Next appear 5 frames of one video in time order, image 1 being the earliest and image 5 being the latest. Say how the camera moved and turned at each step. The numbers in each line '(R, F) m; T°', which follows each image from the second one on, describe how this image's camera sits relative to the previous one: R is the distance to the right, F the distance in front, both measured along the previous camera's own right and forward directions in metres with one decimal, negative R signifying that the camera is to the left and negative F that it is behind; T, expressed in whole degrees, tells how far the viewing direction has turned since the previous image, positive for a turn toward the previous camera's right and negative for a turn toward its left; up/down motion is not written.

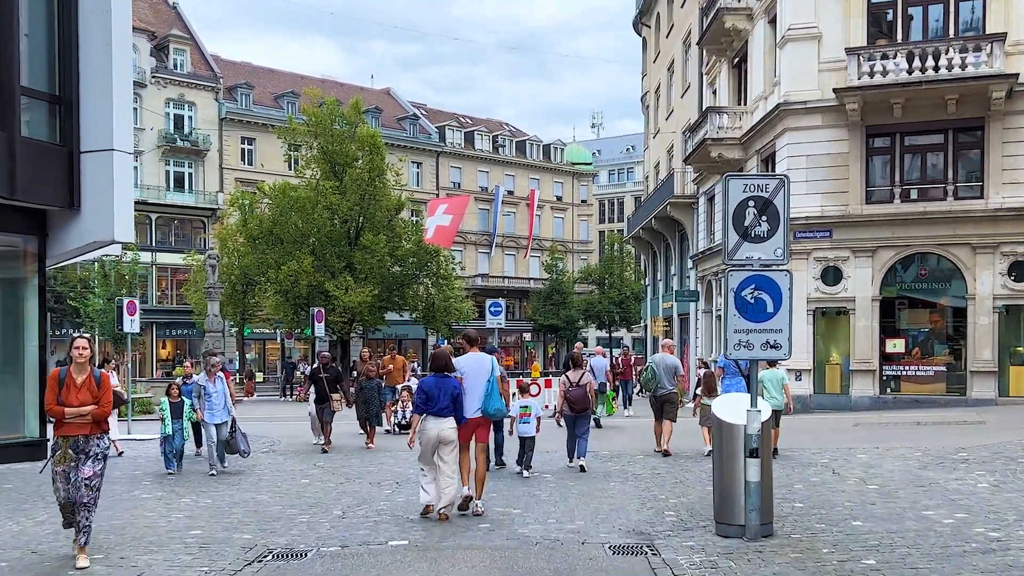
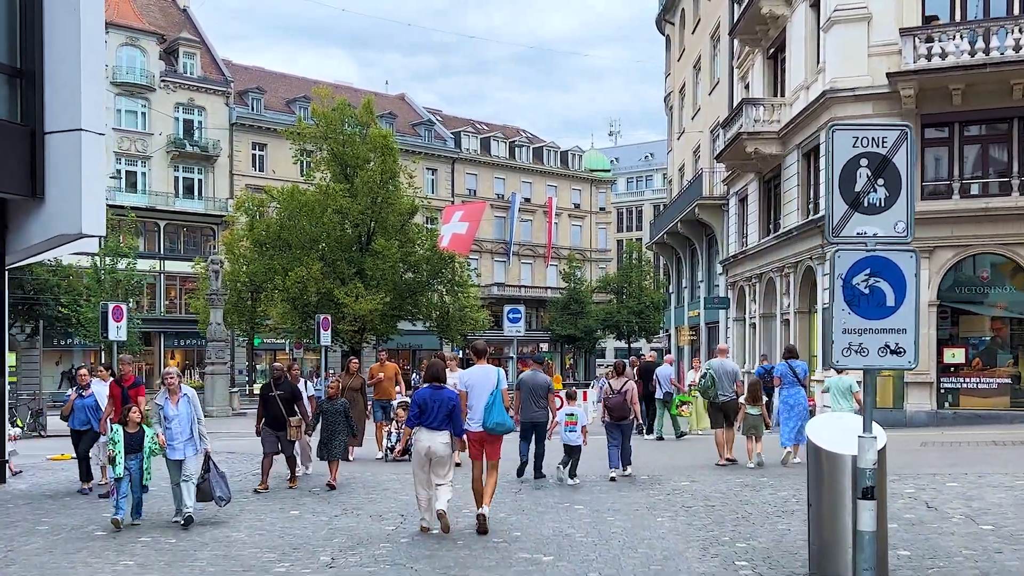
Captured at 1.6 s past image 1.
(-0.1, +2.0) m; -1°
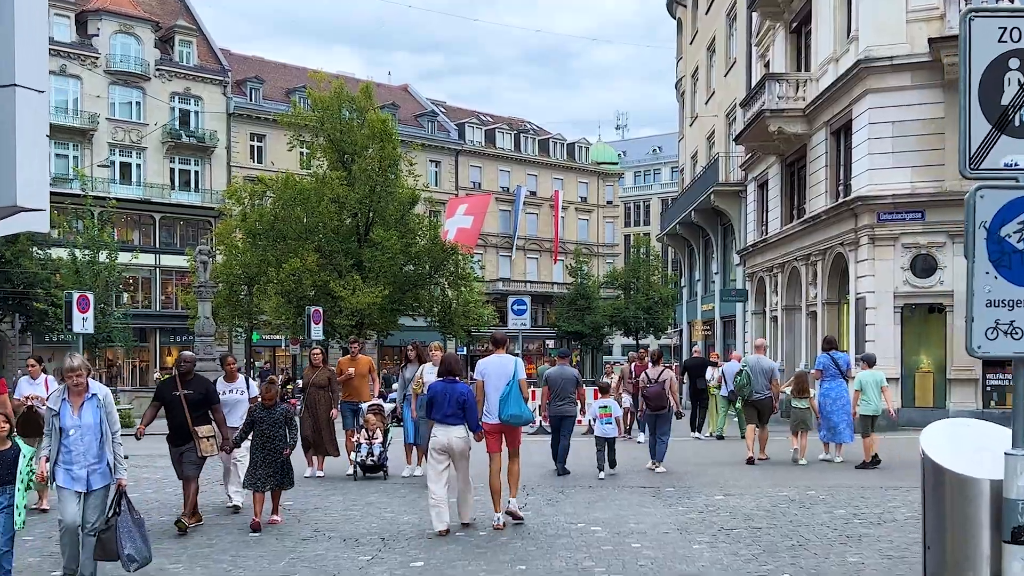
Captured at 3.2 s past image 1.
(0.0, +1.8) m; 0°
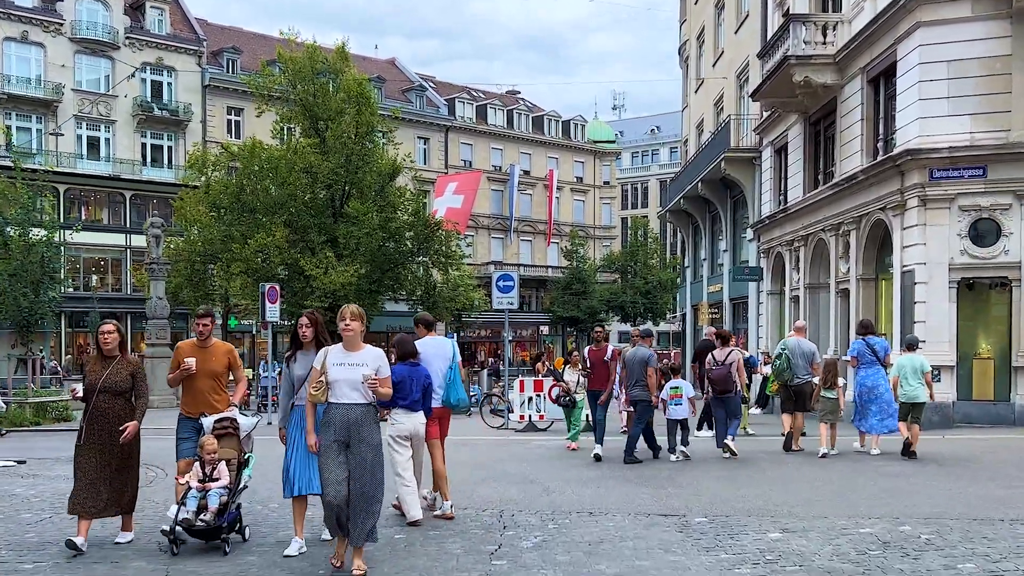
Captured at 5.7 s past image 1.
(+0.2, +3.2) m; 0°
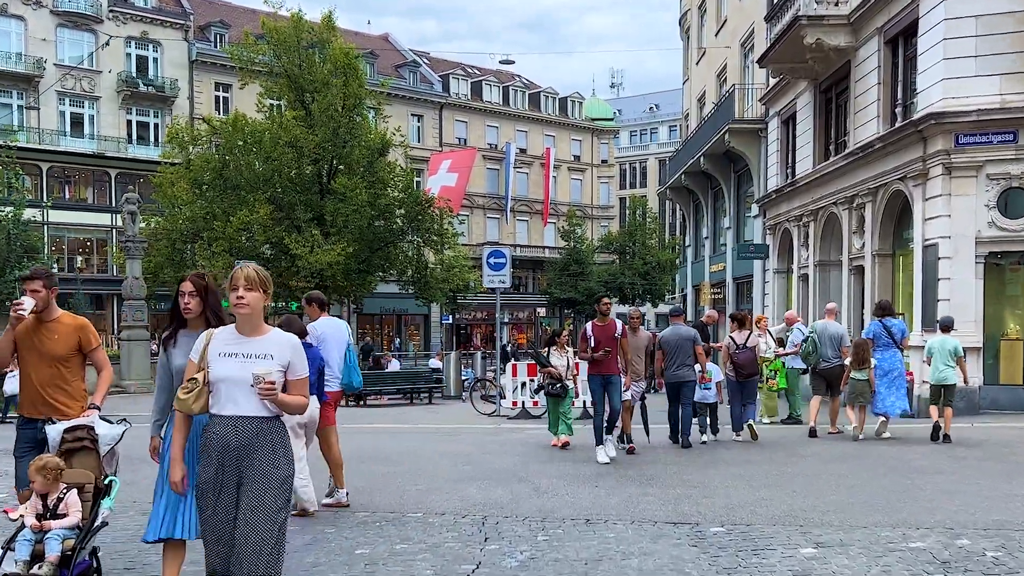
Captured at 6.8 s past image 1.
(+0.1, +1.3) m; 0°
